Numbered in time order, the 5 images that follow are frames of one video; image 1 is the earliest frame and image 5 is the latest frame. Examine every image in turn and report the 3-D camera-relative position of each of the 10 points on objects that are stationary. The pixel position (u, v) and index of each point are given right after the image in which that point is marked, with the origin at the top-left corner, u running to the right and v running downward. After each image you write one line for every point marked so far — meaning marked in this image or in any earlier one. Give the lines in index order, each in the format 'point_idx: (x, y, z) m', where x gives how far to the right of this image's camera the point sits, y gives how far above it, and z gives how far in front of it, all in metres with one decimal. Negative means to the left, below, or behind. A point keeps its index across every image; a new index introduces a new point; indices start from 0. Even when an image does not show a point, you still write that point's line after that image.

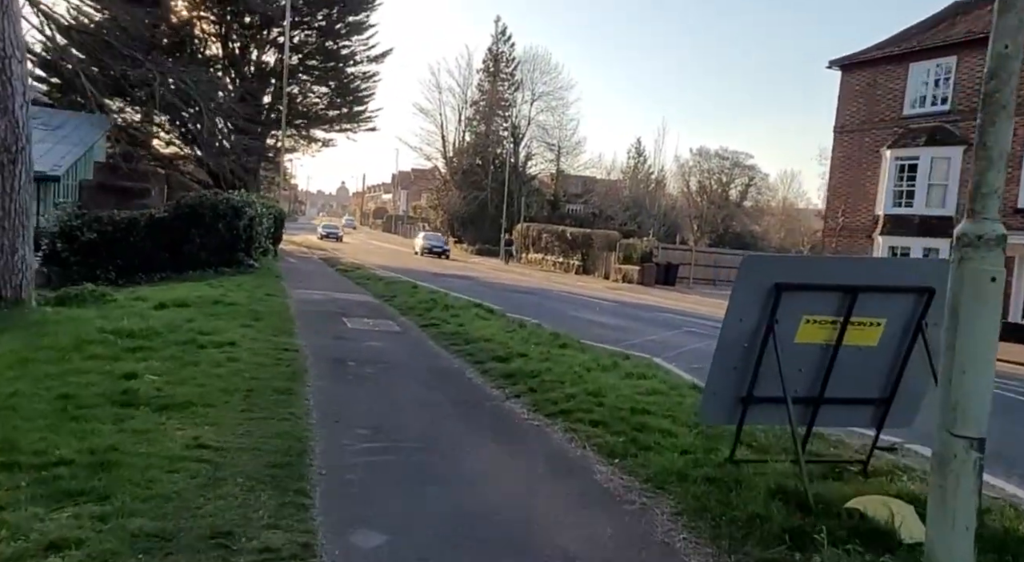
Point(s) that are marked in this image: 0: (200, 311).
0: (-4.4, -0.5, +10.2) m
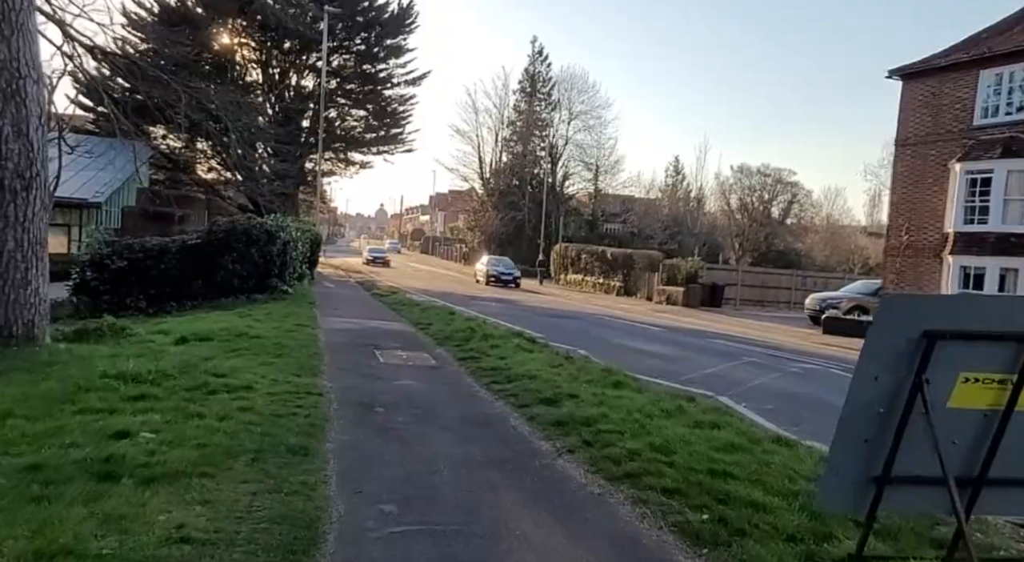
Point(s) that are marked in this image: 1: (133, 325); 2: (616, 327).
0: (-3.8, -0.9, +9.5) m
1: (-5.7, -0.7, +11.0) m
2: (+2.7, -1.2, +18.9) m
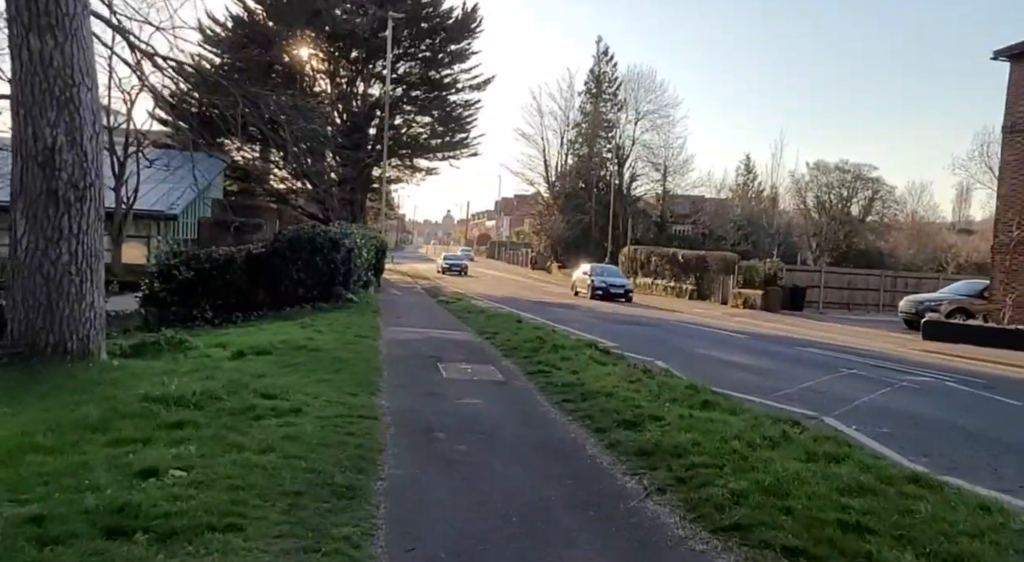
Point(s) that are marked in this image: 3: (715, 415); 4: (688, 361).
0: (-2.9, -1.0, +9.0) m
1: (-4.7, -0.9, +10.7) m
2: (+4.5, -1.4, +17.8) m
3: (+1.9, -1.3, +6.8) m
4: (+3.0, -1.4, +12.3) m
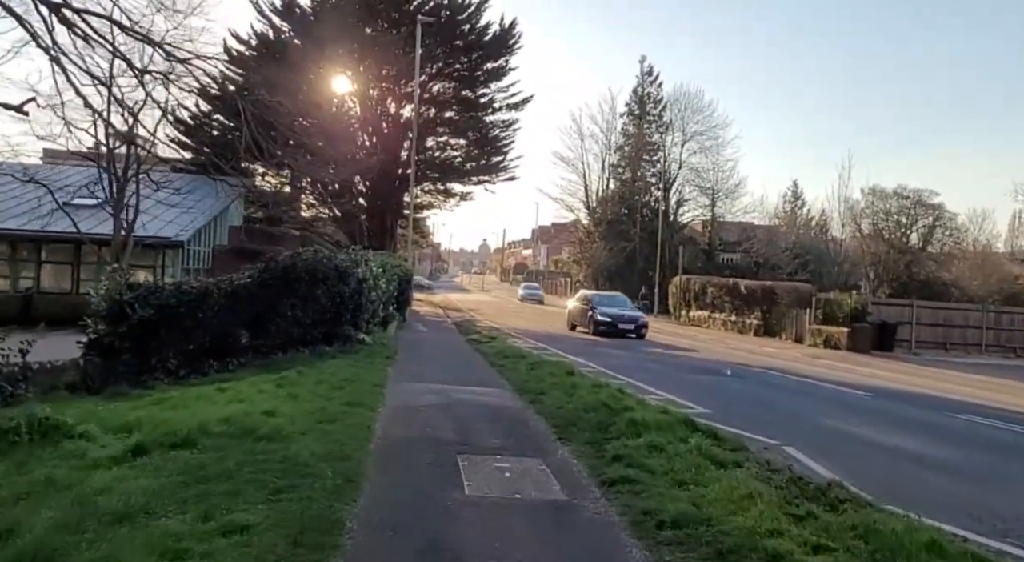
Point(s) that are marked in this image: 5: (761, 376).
0: (-2.4, -1.4, +5.3) m
1: (-4.1, -1.3, +7.1) m
2: (+5.4, -2.1, +13.8) m
3: (+2.3, -1.6, +2.9) m
4: (+3.6, -1.9, +8.3) m
5: (+5.4, -2.1, +16.0) m
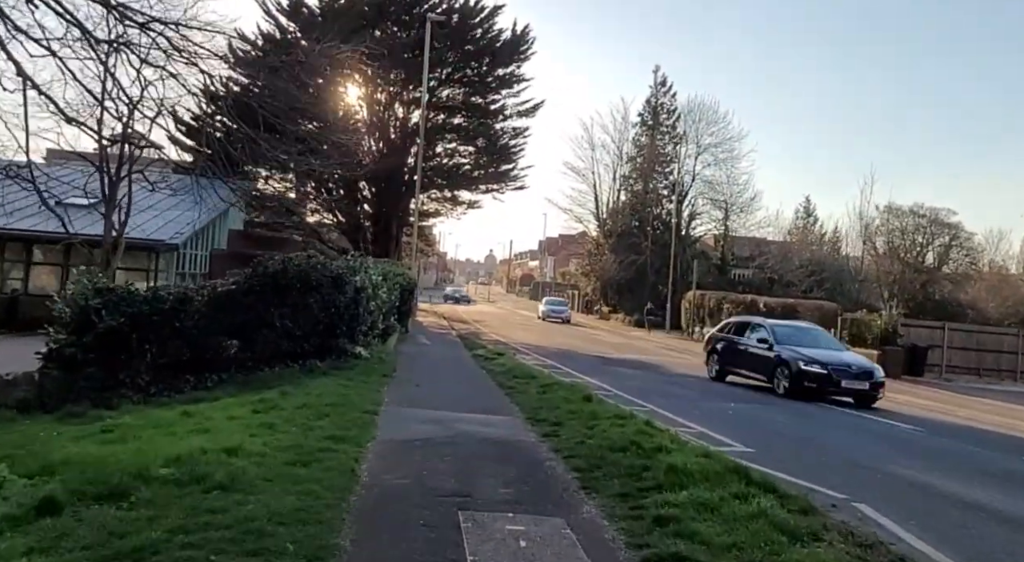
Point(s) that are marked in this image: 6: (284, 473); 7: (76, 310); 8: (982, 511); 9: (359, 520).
0: (-2.2, -1.4, +4.0) m
1: (-4.0, -1.4, +5.8) m
2: (+5.6, -2.4, +12.3) m
3: (+2.4, -1.7, +1.5) m
4: (+3.8, -2.1, +6.9) m
5: (+5.6, -2.4, +14.5) m
6: (-1.8, -1.5, +5.7) m
7: (-6.6, -0.4, +11.0) m
8: (+4.7, -2.2, +7.3) m
9: (-1.1, -1.6, +5.0) m
